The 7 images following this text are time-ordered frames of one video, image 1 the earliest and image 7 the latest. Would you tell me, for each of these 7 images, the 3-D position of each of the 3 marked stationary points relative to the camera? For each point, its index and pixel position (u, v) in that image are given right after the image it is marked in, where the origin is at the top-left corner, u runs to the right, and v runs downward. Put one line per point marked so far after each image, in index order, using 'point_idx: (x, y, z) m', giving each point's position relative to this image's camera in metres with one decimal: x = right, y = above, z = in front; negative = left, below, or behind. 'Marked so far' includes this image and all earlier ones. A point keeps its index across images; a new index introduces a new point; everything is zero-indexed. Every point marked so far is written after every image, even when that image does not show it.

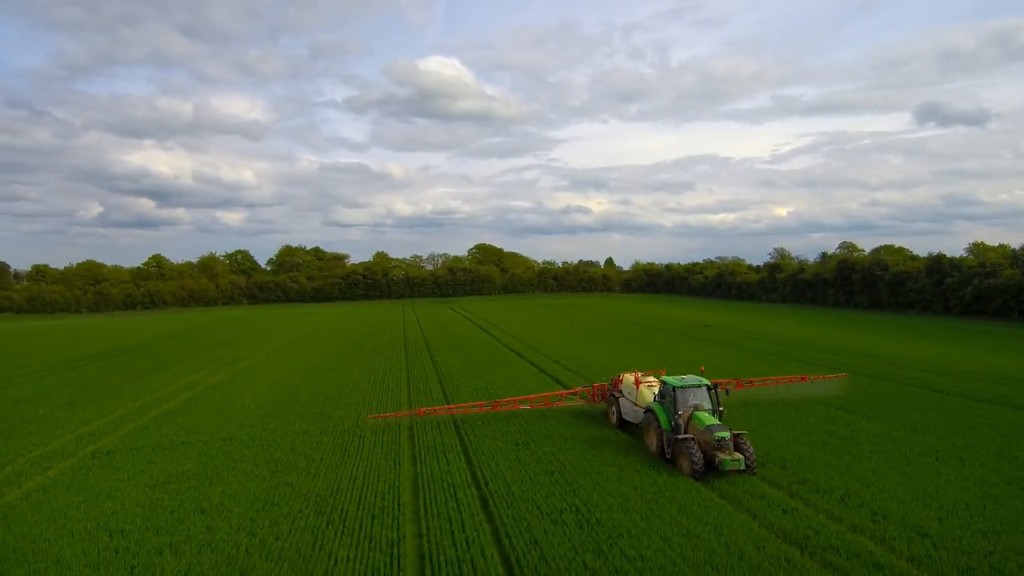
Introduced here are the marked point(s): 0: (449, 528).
0: (-0.9, -3.2, +8.7) m
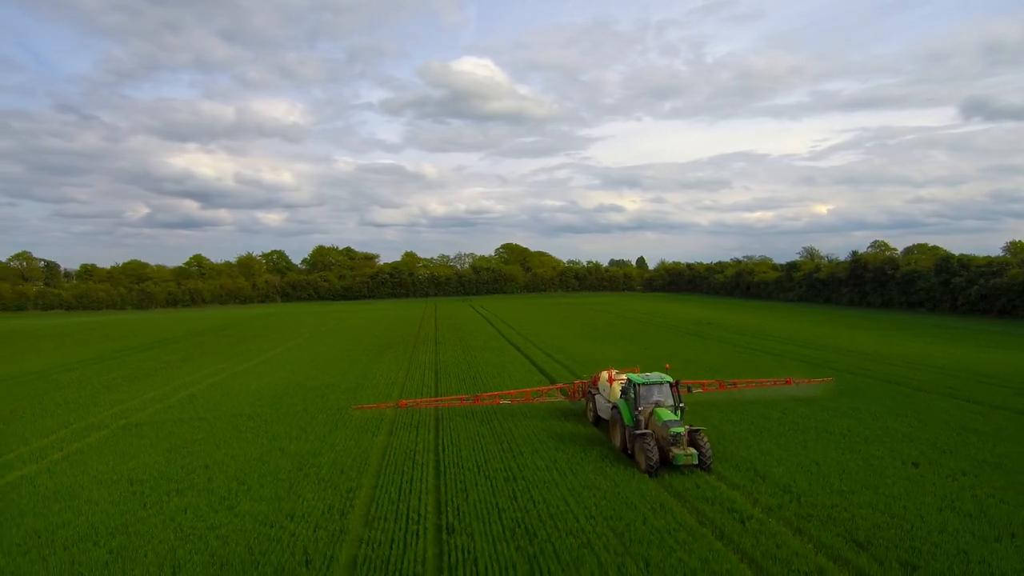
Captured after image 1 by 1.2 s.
0: (-1.9, -3.1, +10.5) m
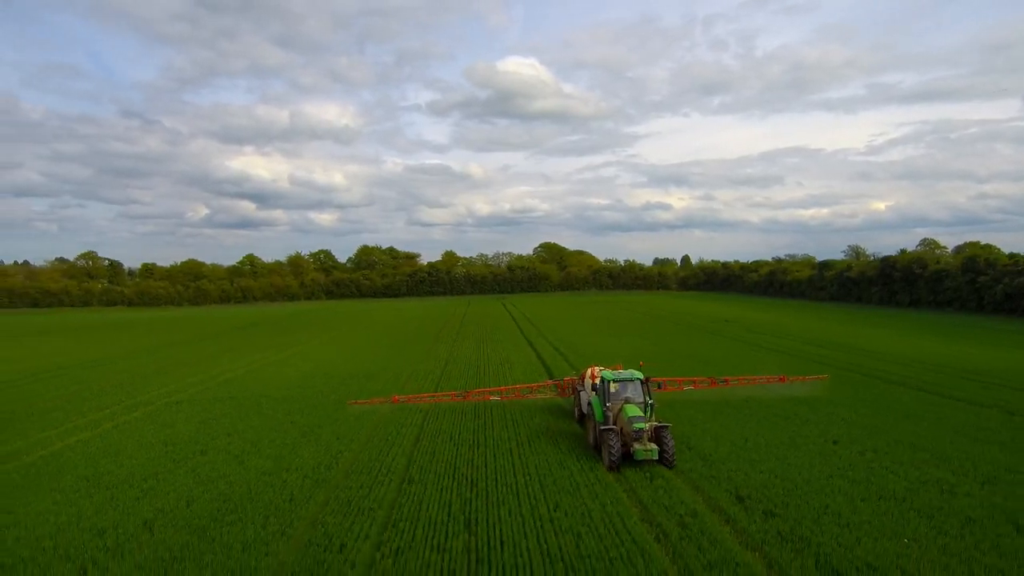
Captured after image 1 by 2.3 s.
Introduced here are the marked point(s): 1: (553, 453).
0: (-2.5, -3.0, +12.5) m
1: (+0.7, -2.9, +11.9) m
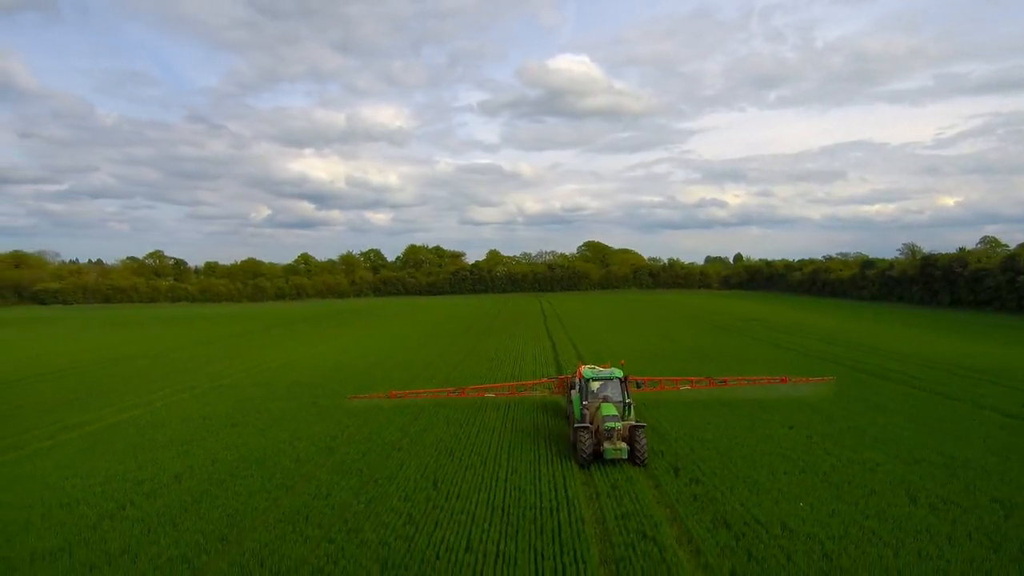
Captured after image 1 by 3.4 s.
0: (-2.8, -3.0, +14.3) m
1: (+0.4, -2.9, +13.4) m
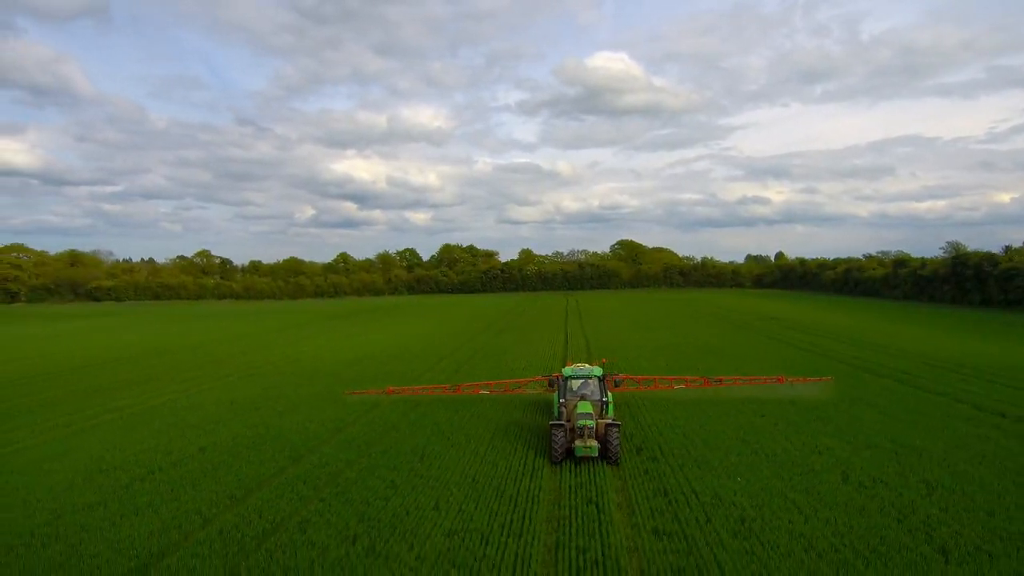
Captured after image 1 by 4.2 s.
0: (-3.0, -2.9, +15.7) m
1: (+0.2, -2.8, +14.6) m
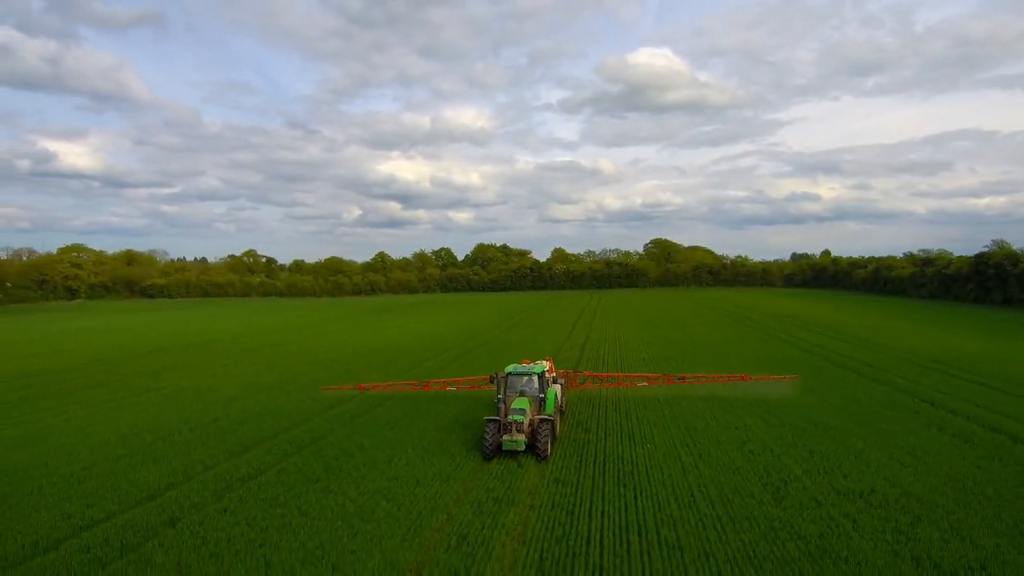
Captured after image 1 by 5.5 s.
0: (-3.6, -2.8, +17.8) m
1: (-0.5, -2.8, +16.6) m
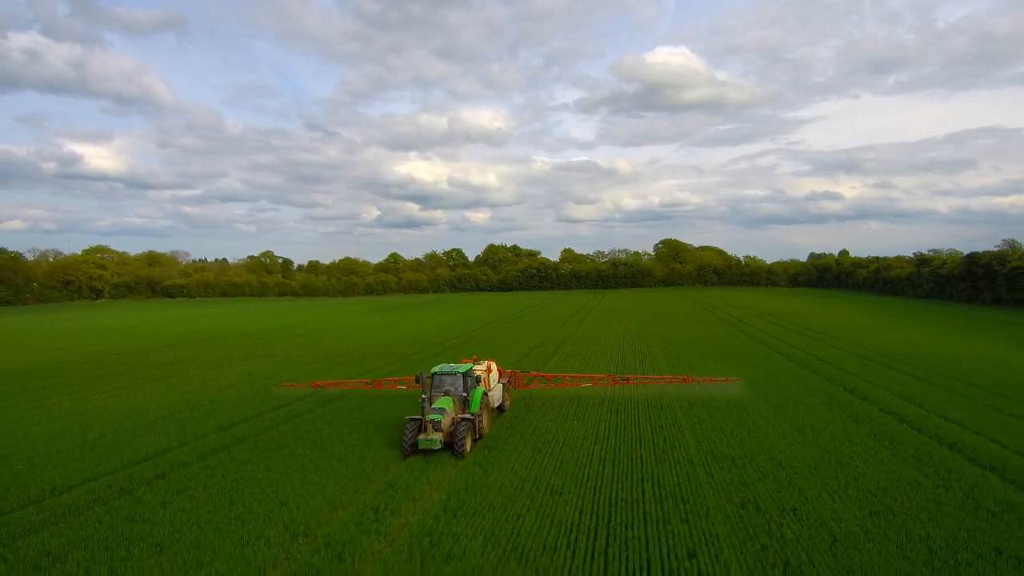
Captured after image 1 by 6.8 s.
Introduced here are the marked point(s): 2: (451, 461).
0: (-4.6, -2.8, +19.8) m
1: (-1.5, -2.7, +18.5) m
2: (-1.0, -3.0, +11.2) m
